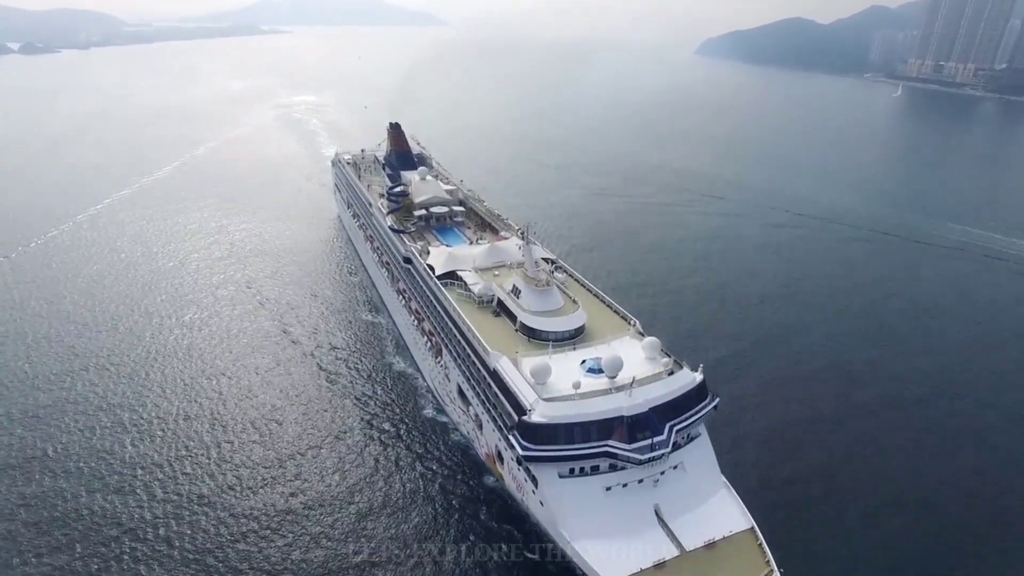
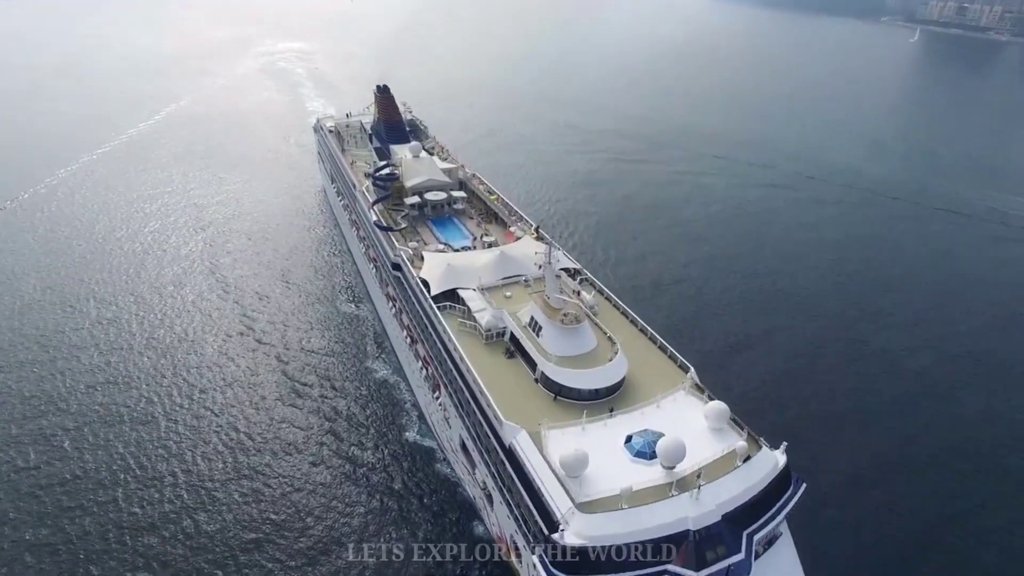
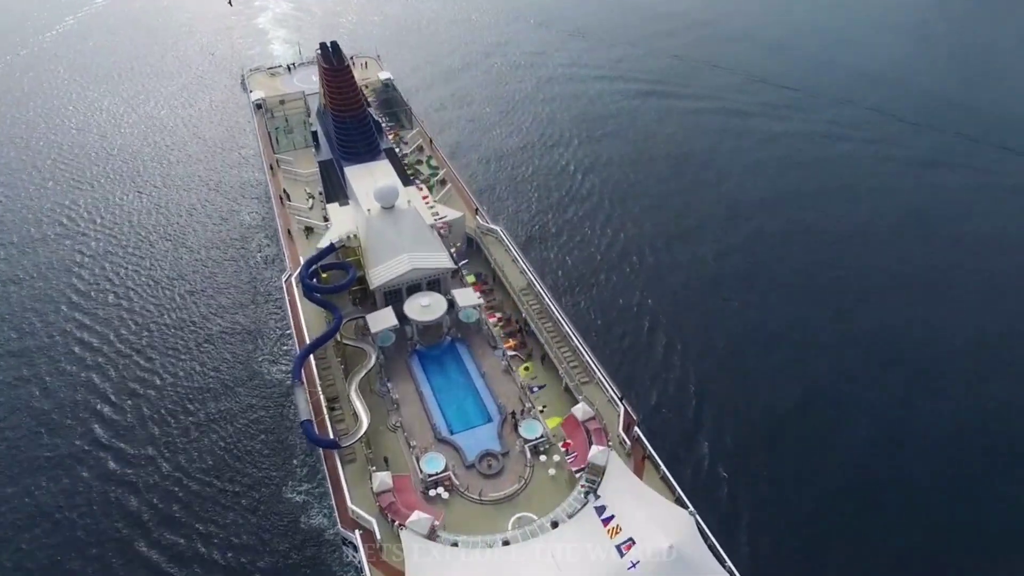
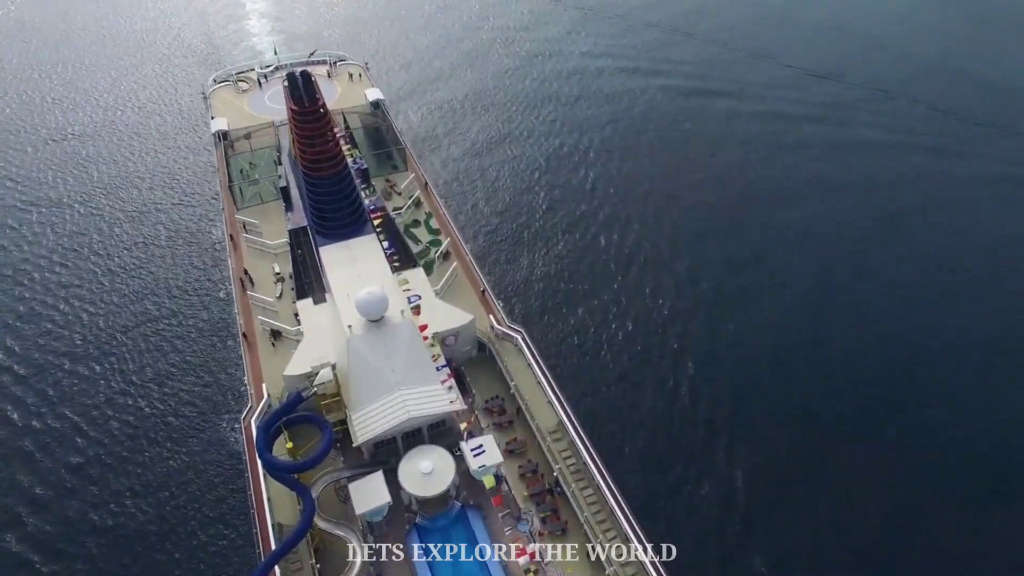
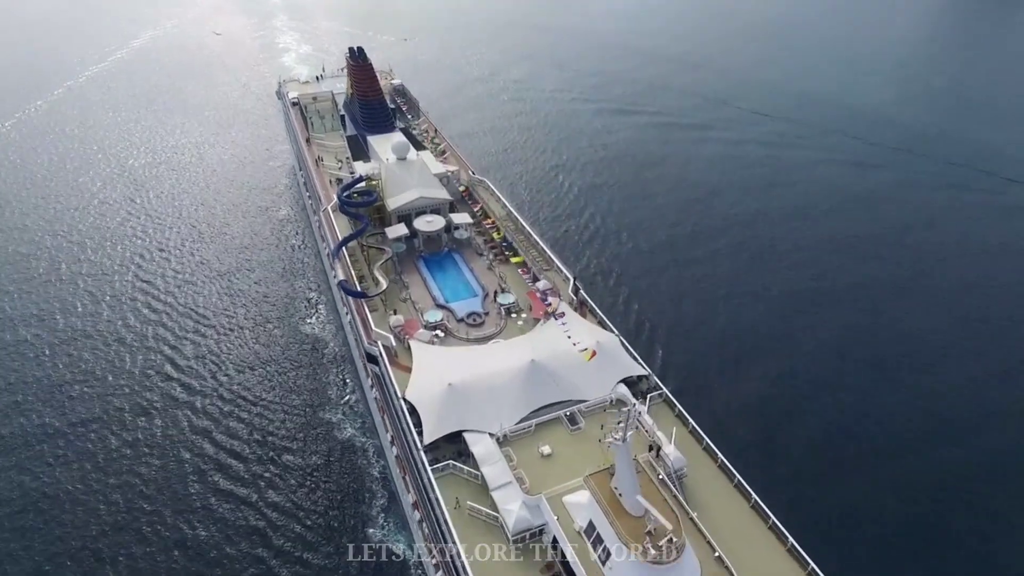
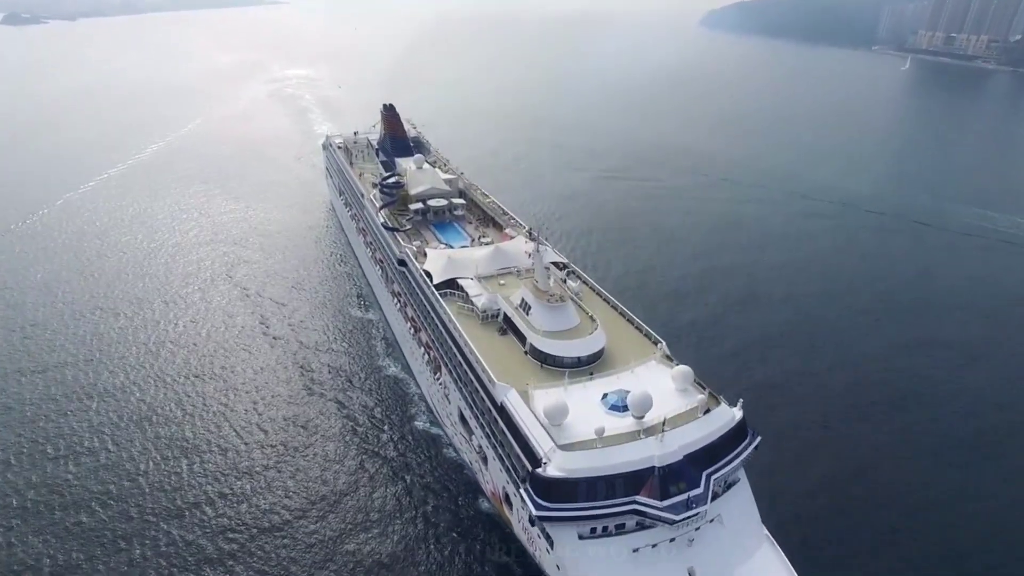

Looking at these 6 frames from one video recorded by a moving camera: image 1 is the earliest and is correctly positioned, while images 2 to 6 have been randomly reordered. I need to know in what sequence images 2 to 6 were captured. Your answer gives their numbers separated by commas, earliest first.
6, 2, 5, 3, 4
